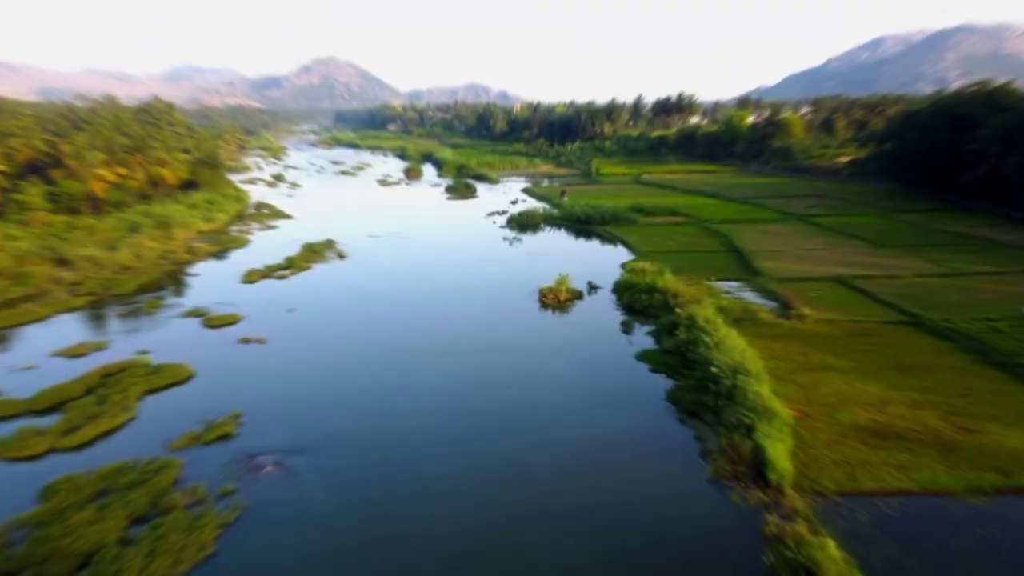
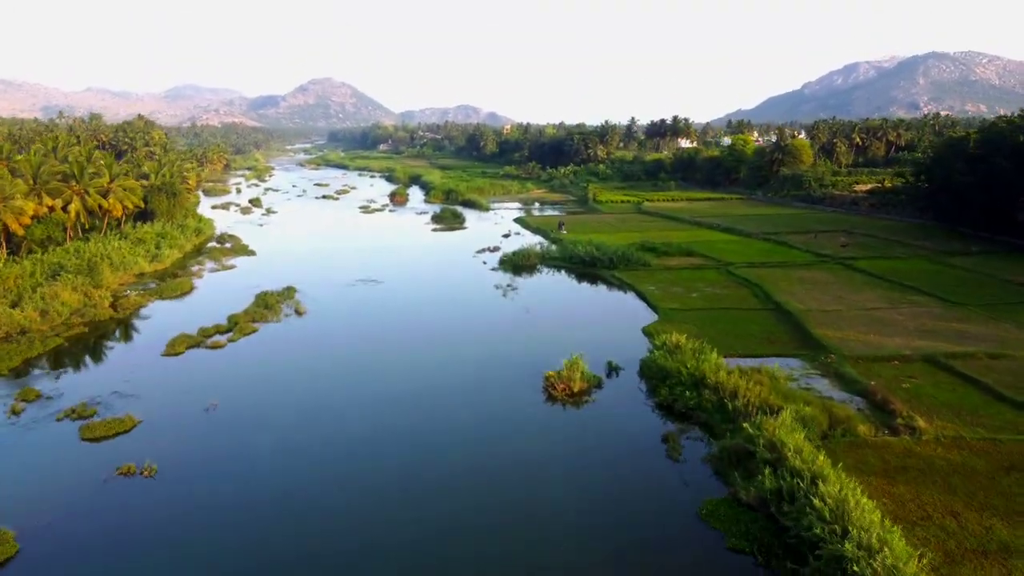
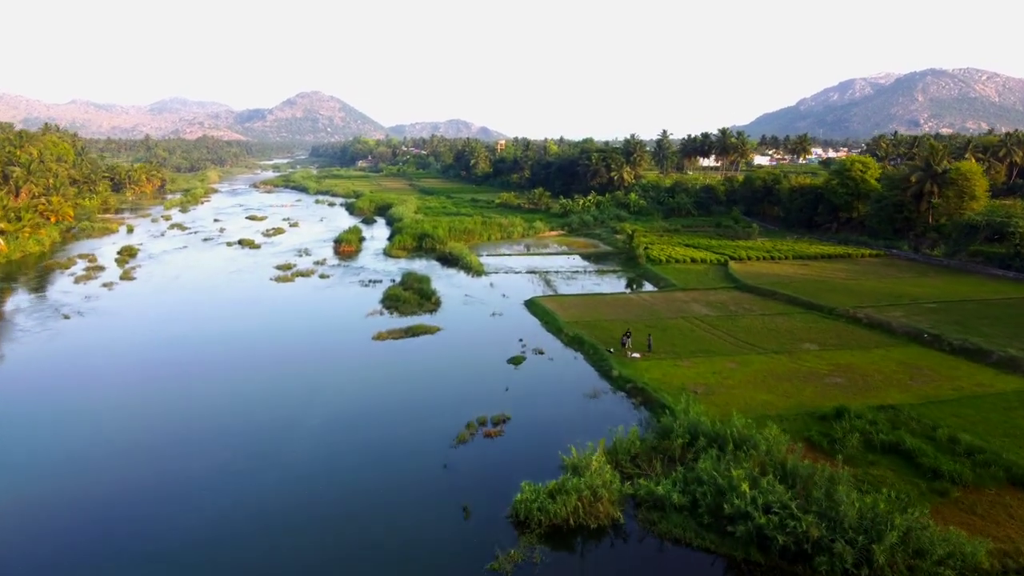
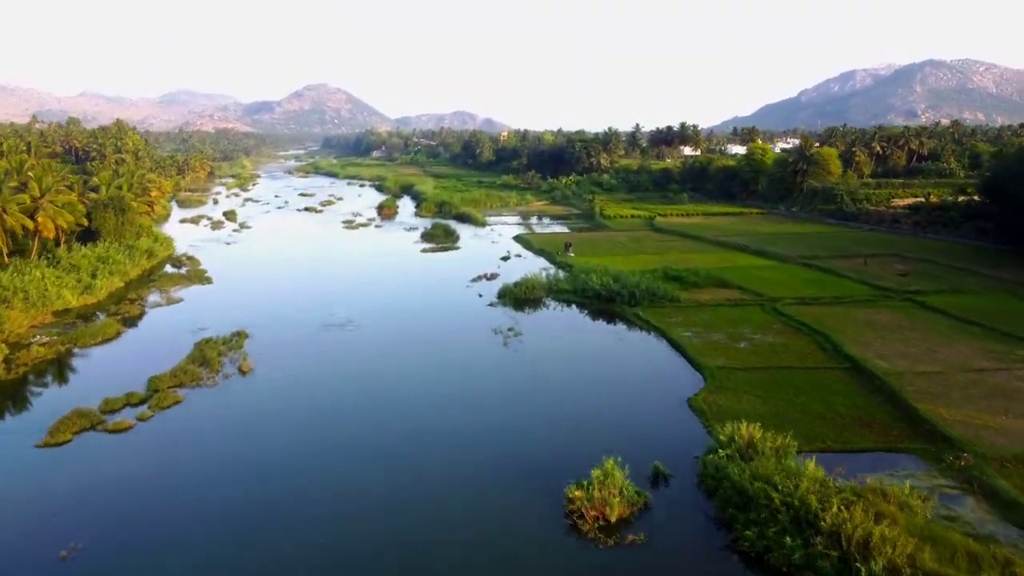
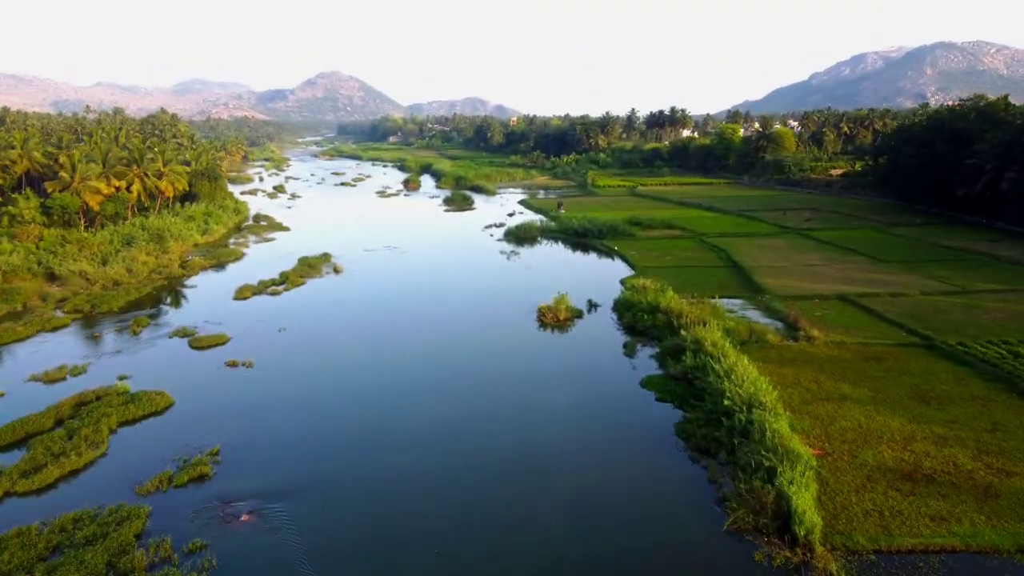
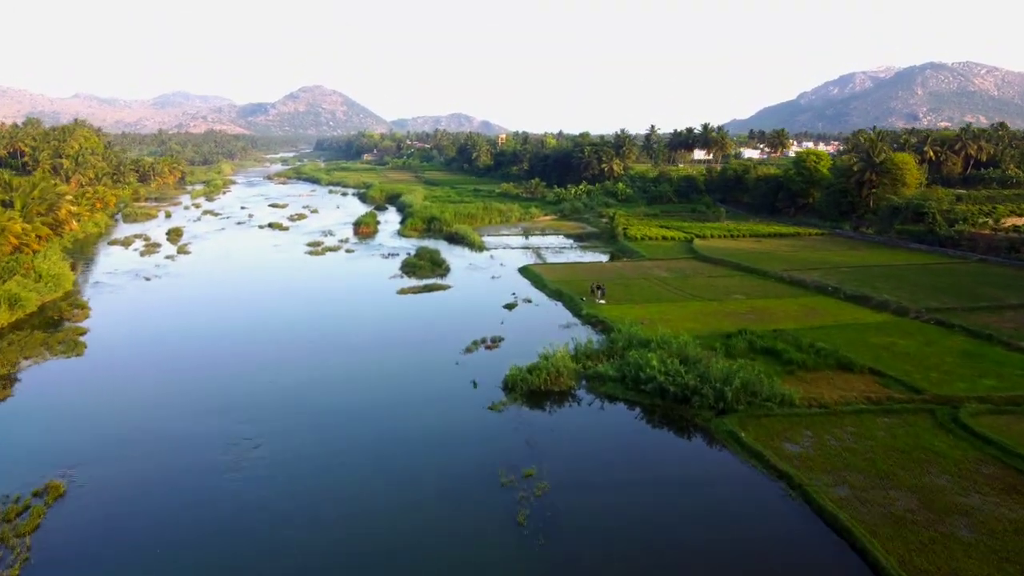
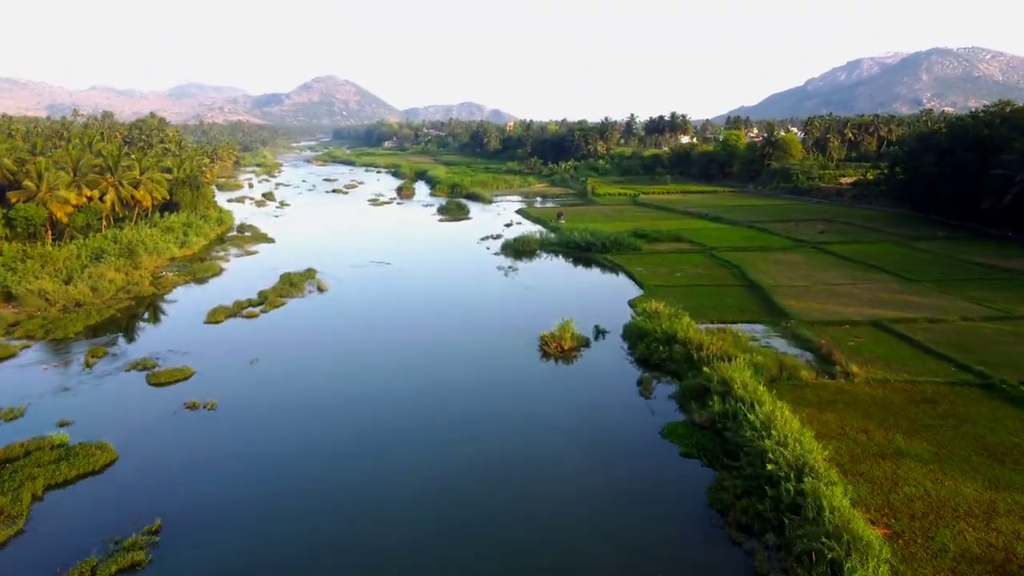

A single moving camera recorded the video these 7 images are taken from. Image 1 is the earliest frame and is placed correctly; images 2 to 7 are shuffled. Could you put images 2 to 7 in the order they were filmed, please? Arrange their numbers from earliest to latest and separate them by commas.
5, 7, 2, 4, 6, 3
